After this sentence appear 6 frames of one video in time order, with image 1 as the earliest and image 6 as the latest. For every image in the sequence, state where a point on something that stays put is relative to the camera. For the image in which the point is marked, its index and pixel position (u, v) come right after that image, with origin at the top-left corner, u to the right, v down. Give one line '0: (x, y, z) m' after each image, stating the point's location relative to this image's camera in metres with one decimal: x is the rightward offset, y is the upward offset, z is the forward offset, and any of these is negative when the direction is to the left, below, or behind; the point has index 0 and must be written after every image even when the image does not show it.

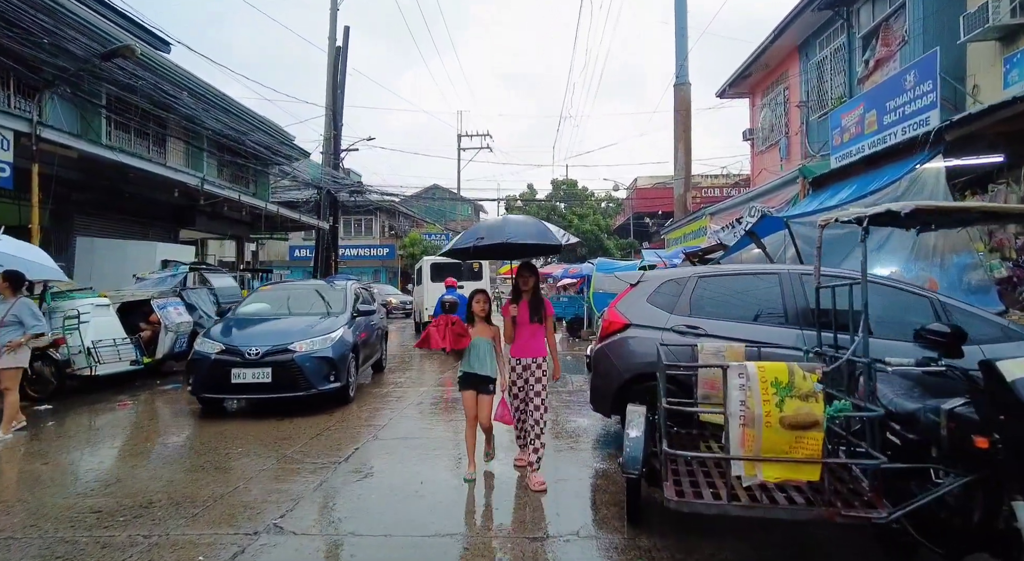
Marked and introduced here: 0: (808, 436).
0: (+1.2, -0.7, +2.5) m
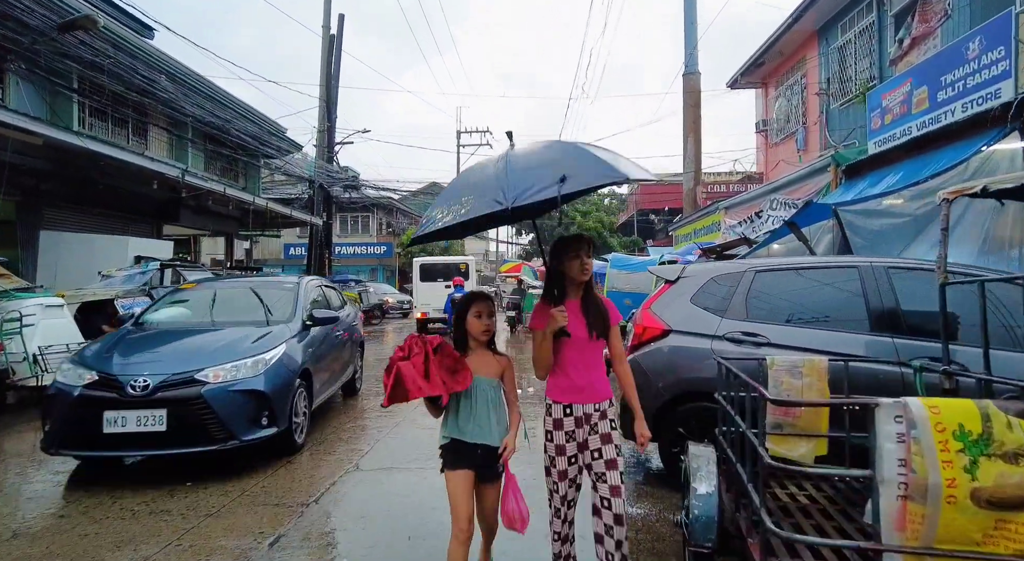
0: (+1.3, -0.6, +1.6) m
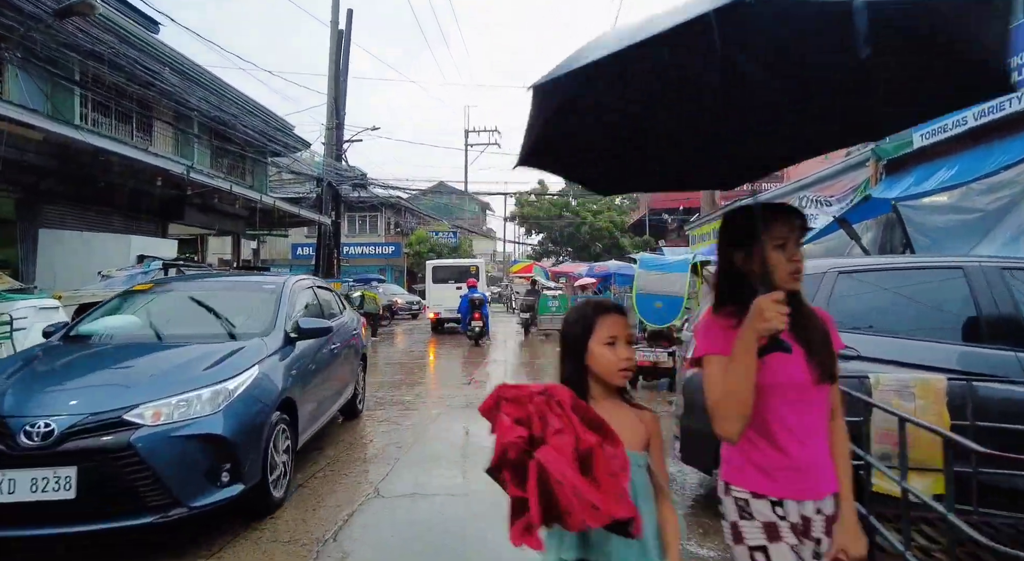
0: (+1.5, -0.6, +1.0) m
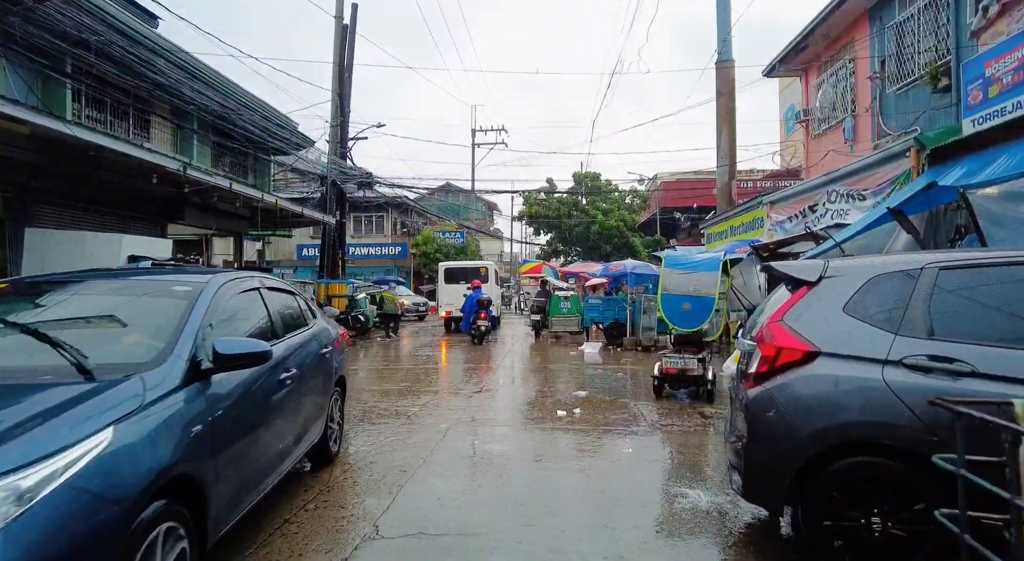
0: (+1.7, -0.6, +0.4) m
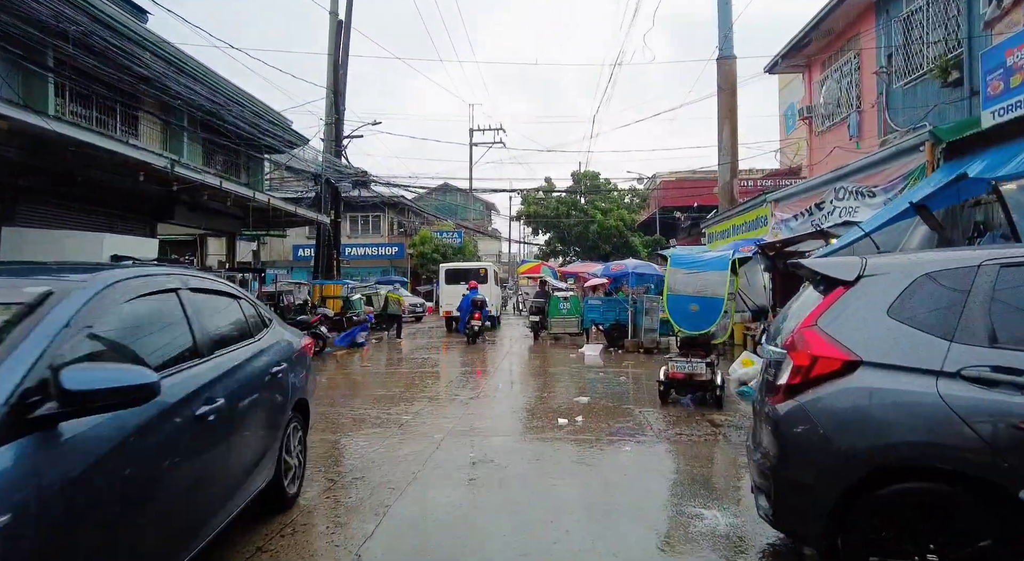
0: (+1.6, -0.6, 0.0) m
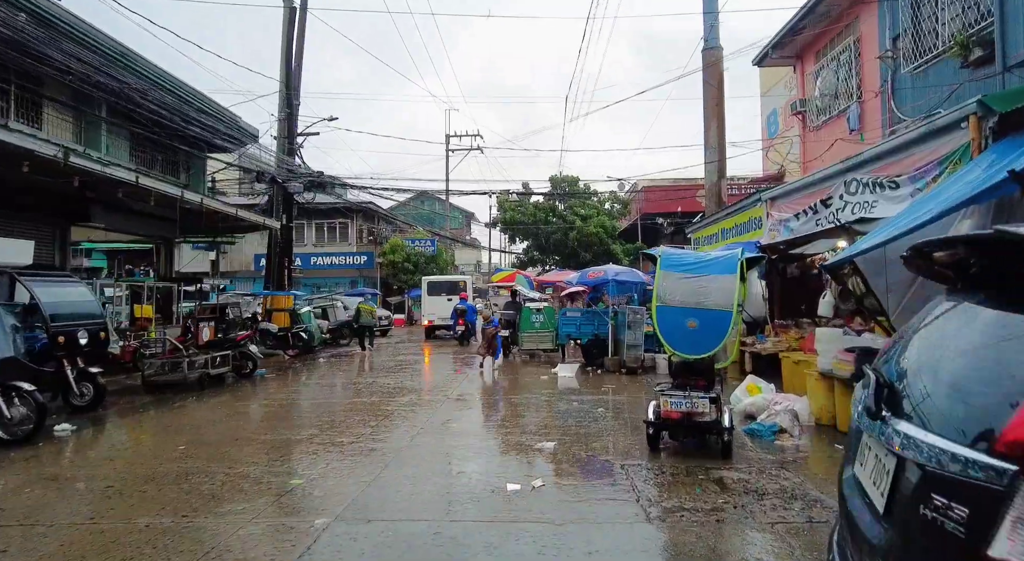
0: (+1.3, -0.6, -1.7) m
